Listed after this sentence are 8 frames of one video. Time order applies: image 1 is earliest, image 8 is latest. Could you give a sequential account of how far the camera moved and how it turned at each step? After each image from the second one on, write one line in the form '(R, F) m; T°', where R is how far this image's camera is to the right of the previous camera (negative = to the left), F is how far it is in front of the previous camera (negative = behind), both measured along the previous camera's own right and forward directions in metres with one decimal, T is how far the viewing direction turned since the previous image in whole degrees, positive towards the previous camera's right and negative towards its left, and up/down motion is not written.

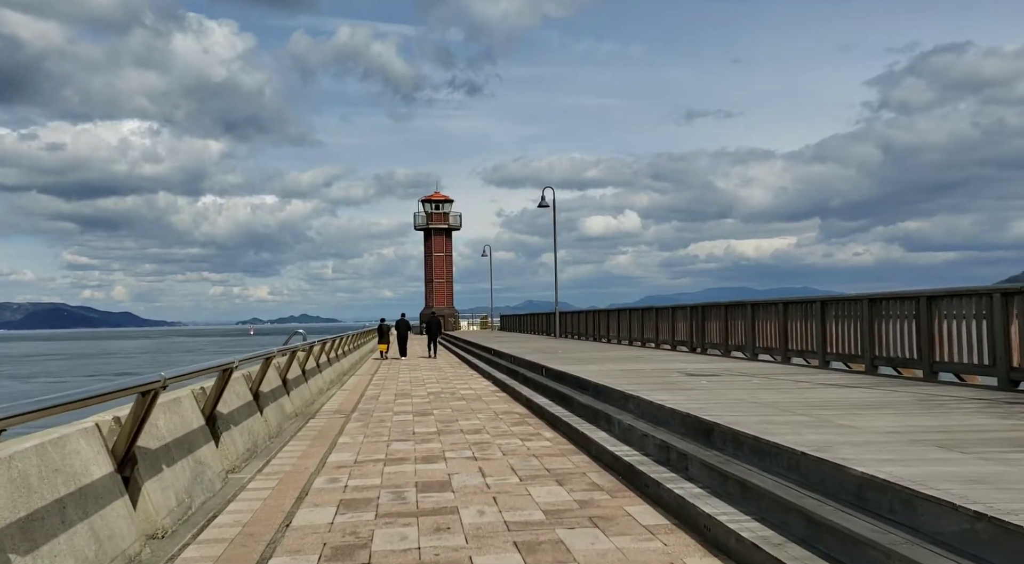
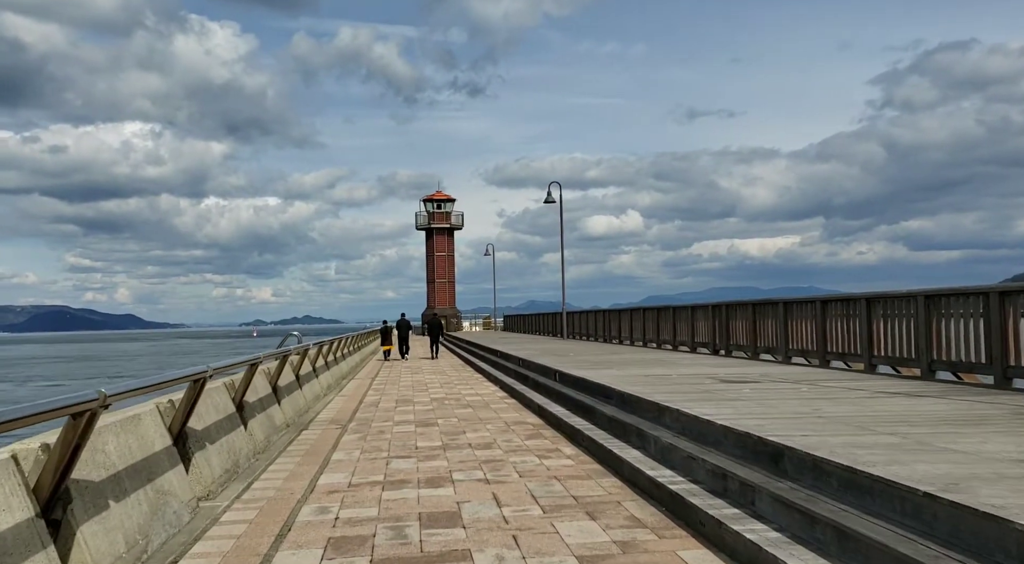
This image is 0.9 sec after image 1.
(-0.1, +1.0) m; 0°
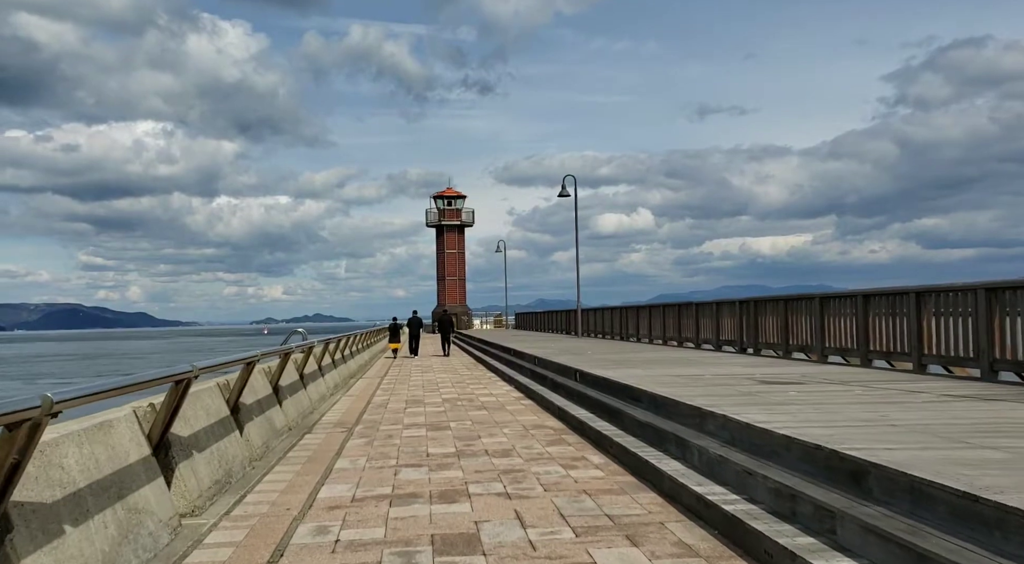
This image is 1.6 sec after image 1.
(-0.1, +0.7) m; -1°
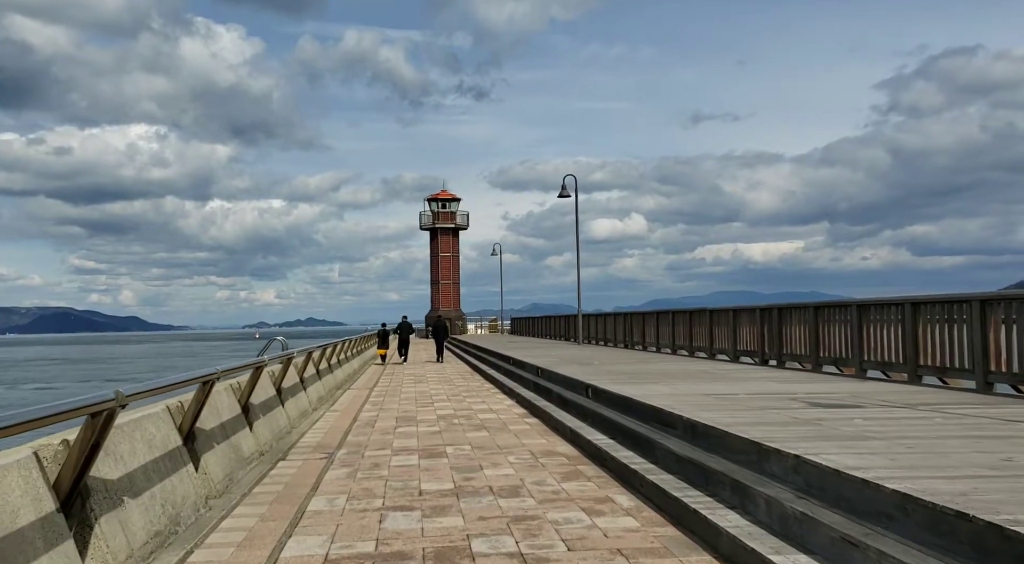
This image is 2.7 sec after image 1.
(+0.2, -1.6) m; +1°
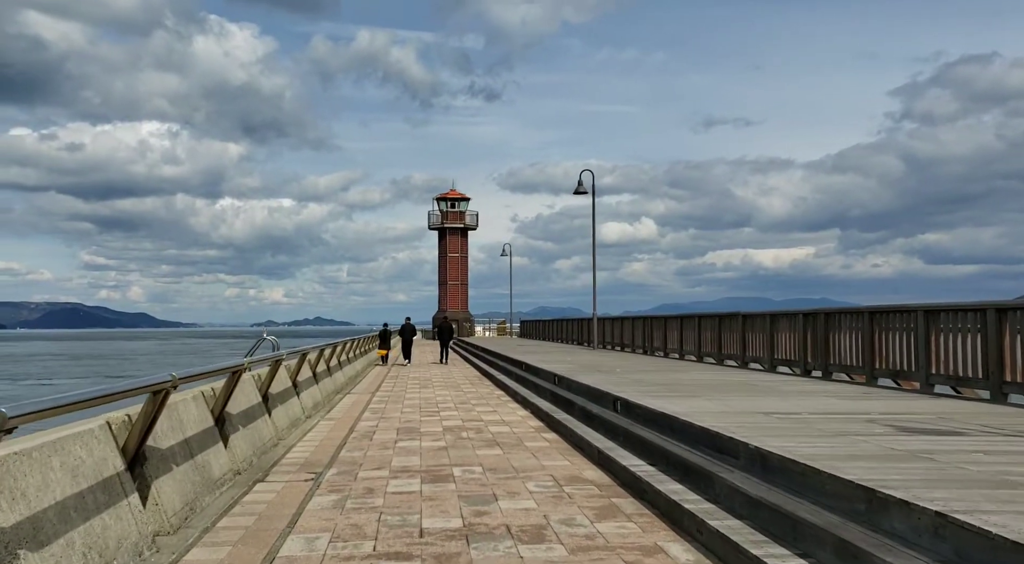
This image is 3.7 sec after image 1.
(0.0, +0.9) m; -1°
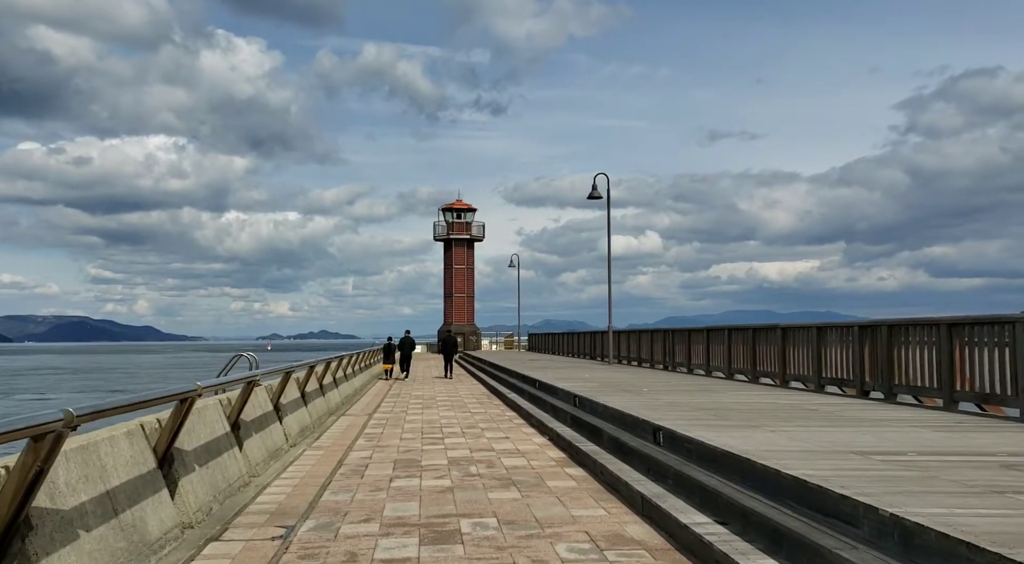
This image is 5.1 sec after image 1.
(-0.1, +0.8) m; 0°
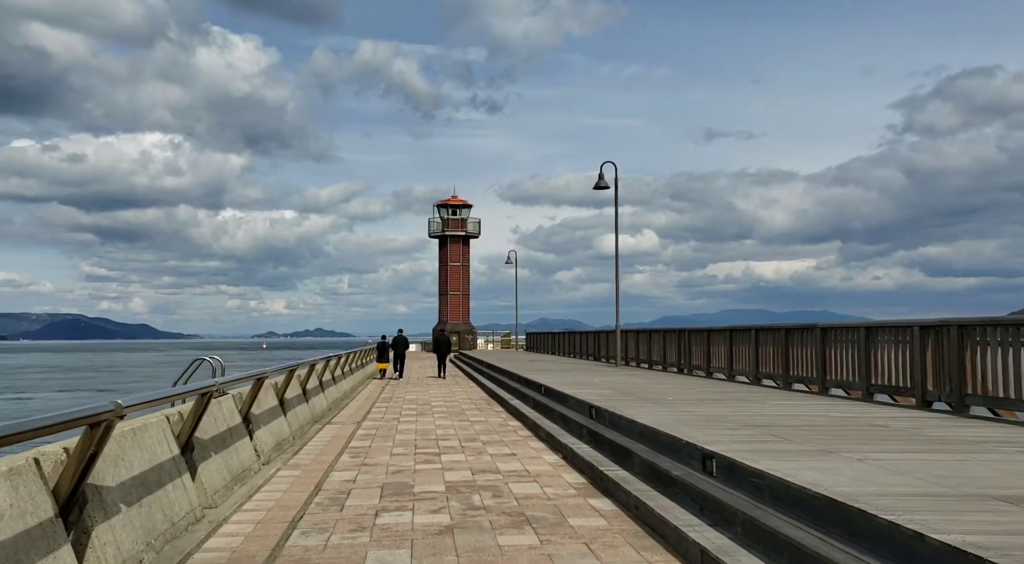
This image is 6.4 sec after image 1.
(+0.1, -0.4) m; 0°
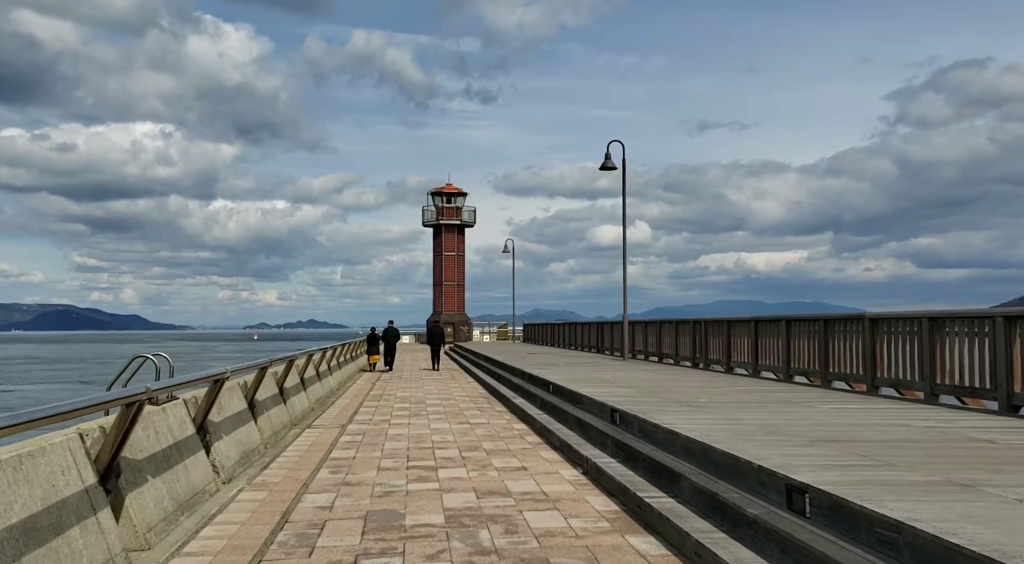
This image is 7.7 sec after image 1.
(-0.1, +0.7) m; 0°
